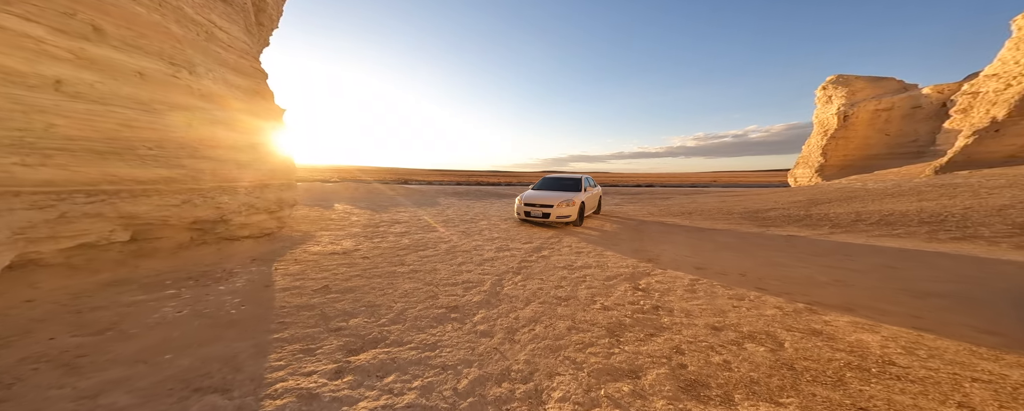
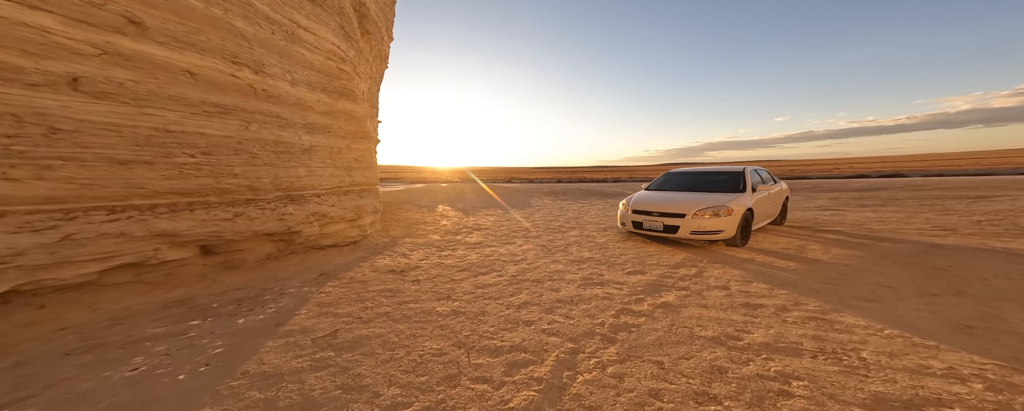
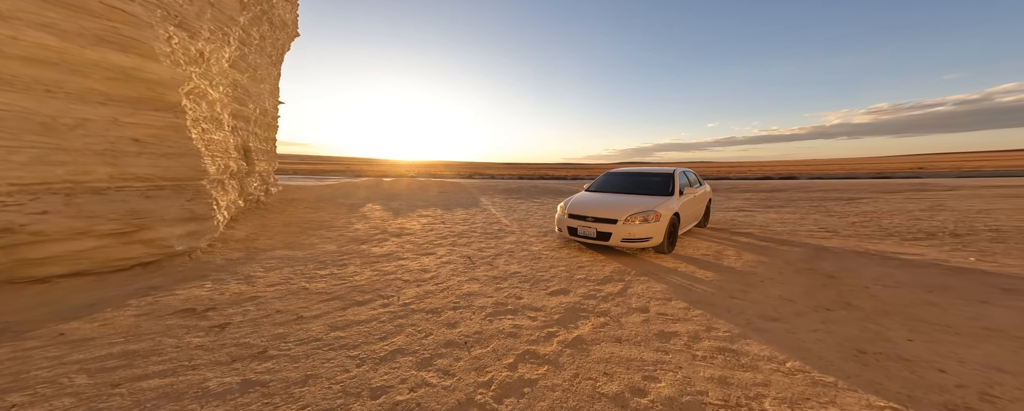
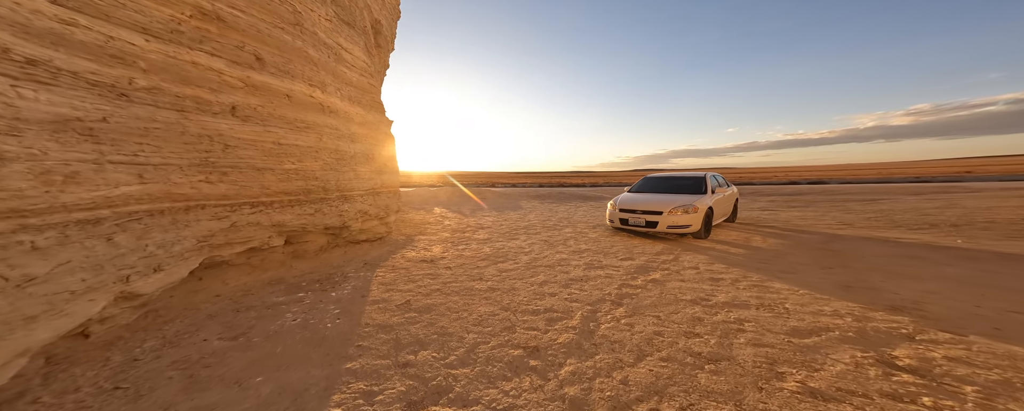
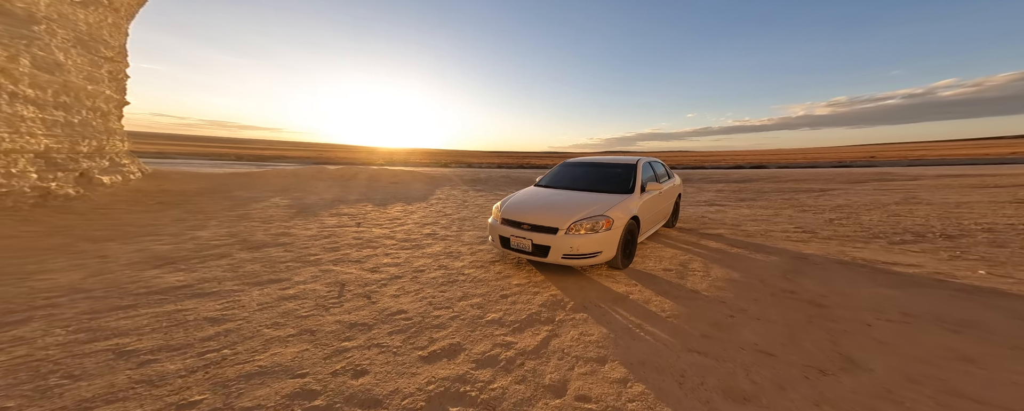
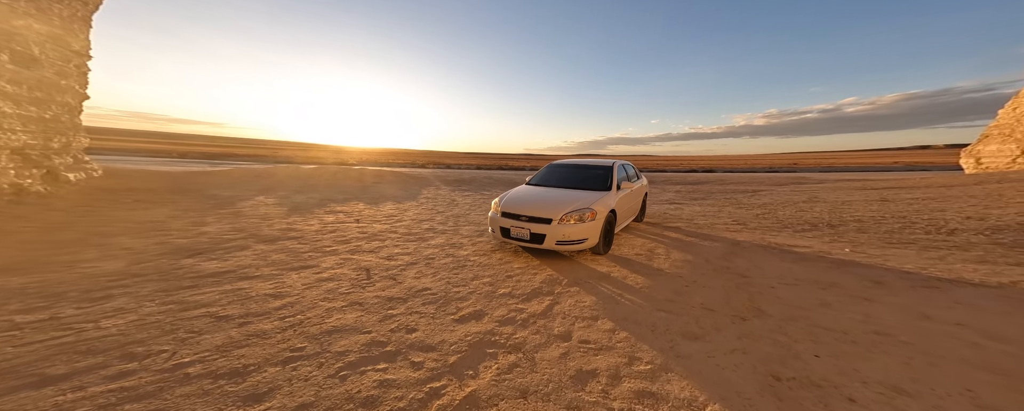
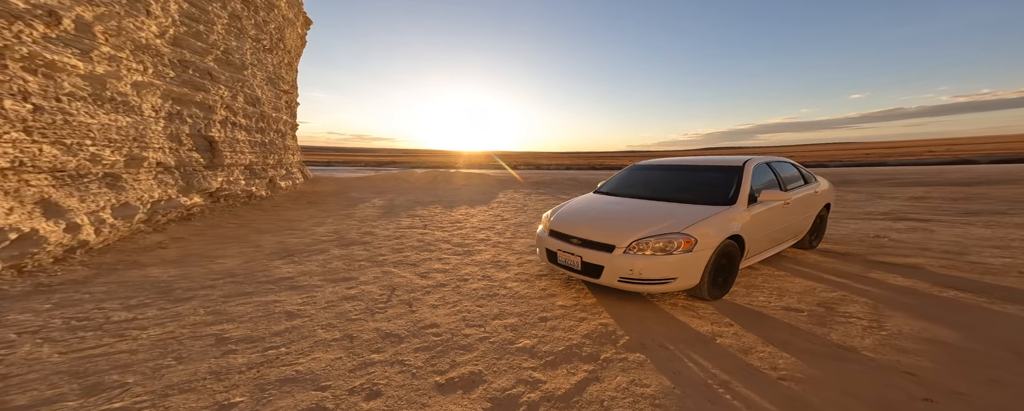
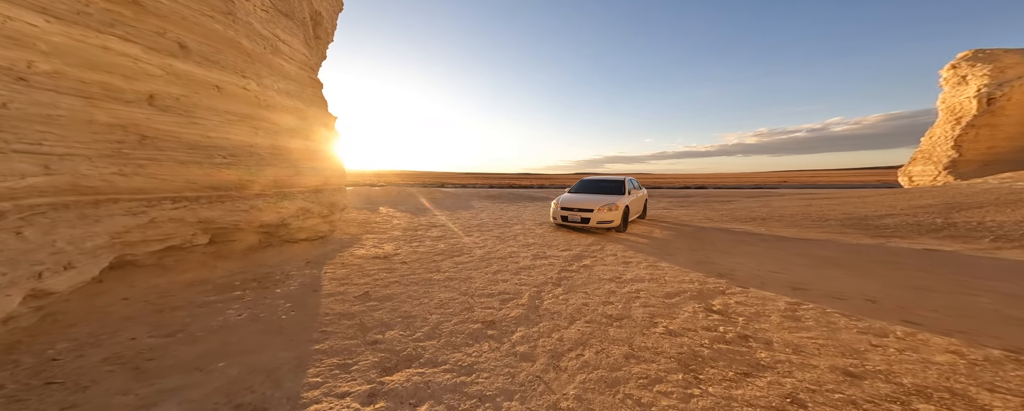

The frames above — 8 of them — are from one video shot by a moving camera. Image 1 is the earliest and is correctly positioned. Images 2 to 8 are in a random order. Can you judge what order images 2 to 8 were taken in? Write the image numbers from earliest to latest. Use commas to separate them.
8, 4, 2, 3, 6, 5, 7
